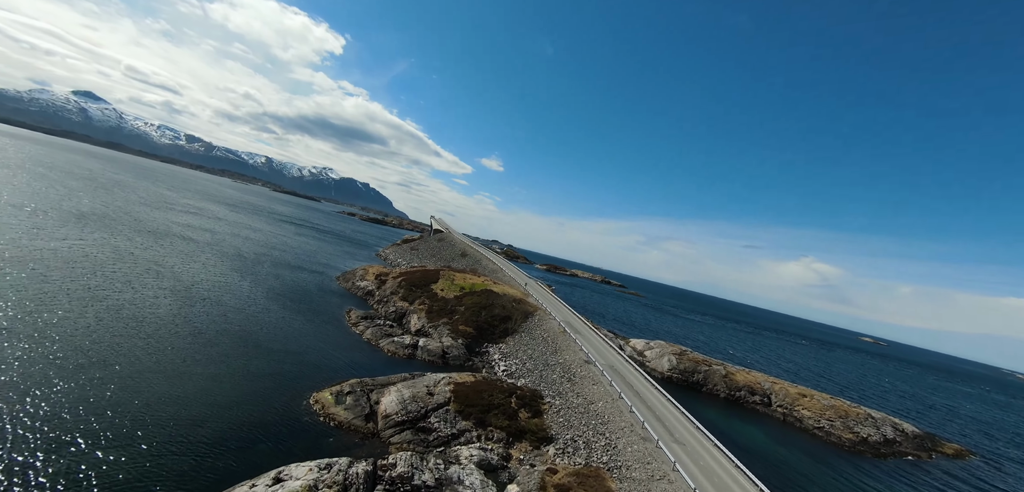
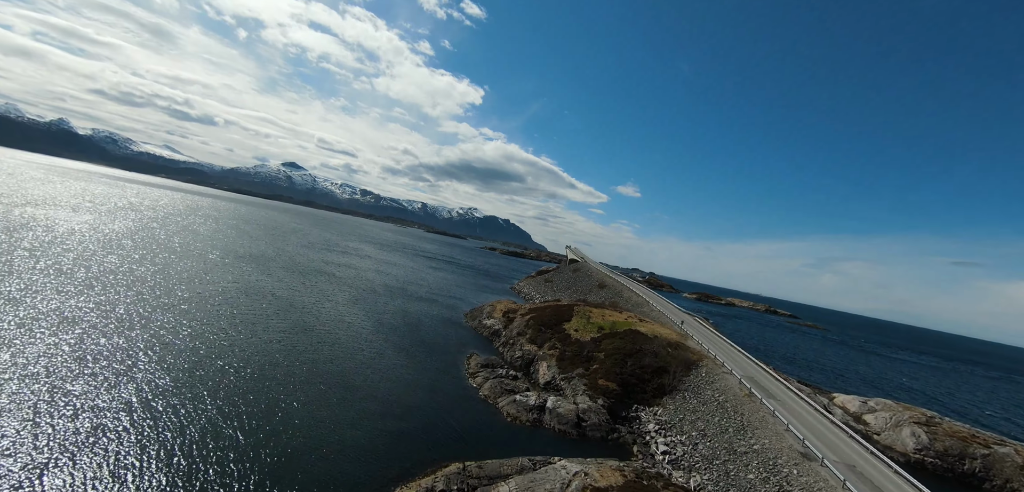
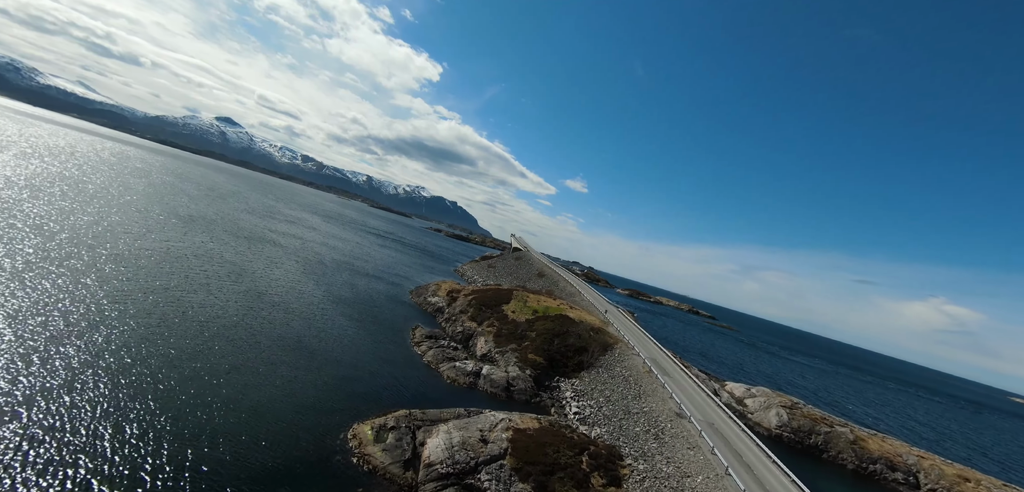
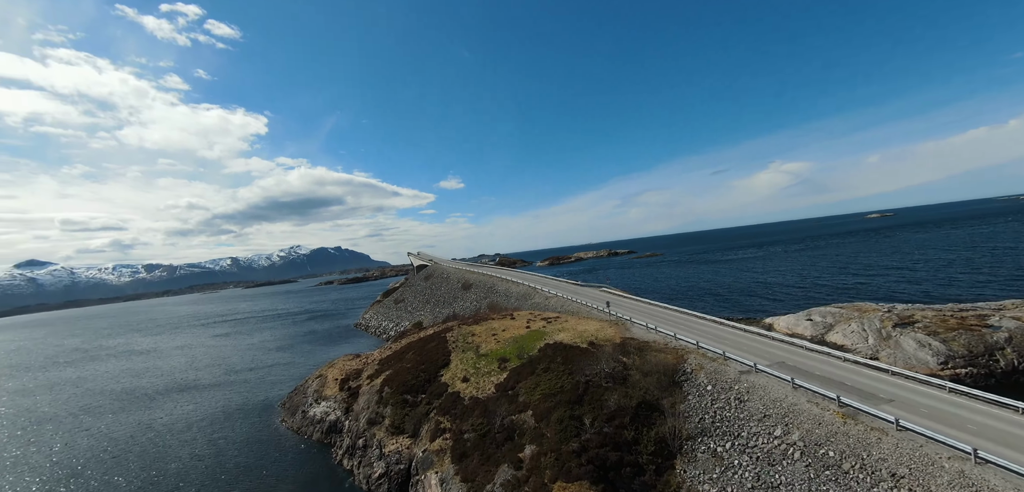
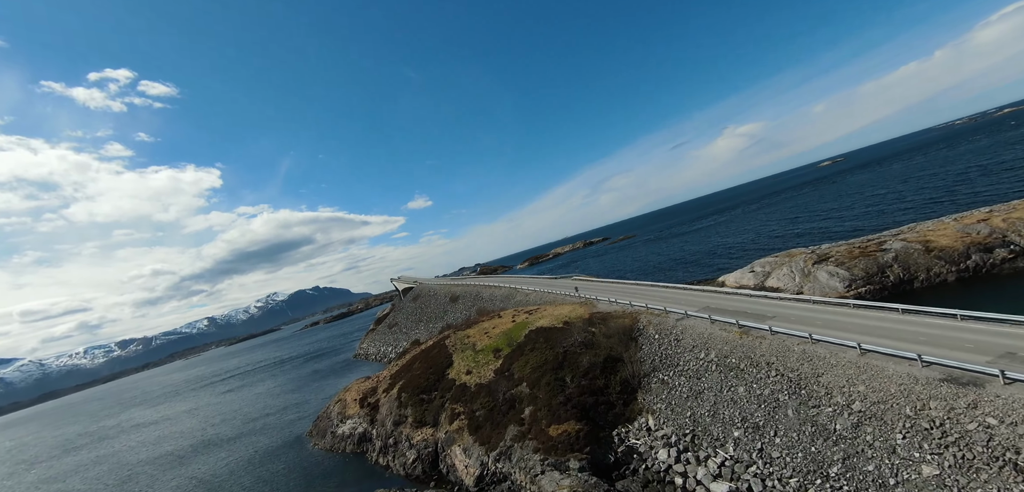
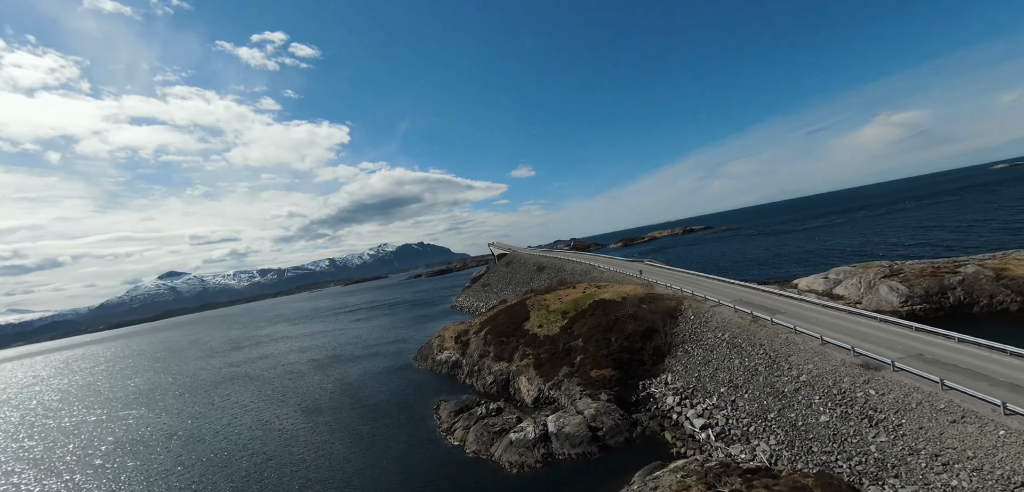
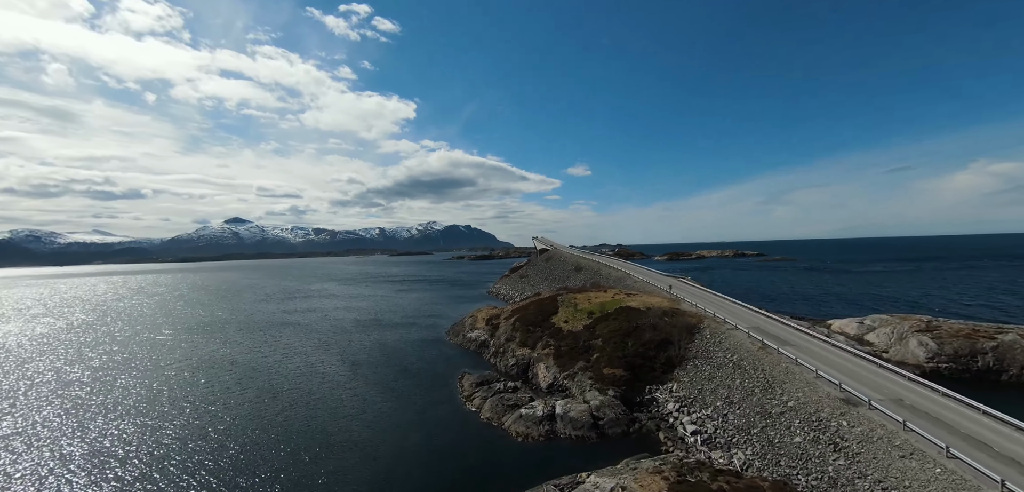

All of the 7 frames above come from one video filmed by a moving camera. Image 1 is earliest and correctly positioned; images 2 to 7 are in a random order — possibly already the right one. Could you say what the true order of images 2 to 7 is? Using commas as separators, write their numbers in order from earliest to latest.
3, 2, 7, 6, 5, 4
